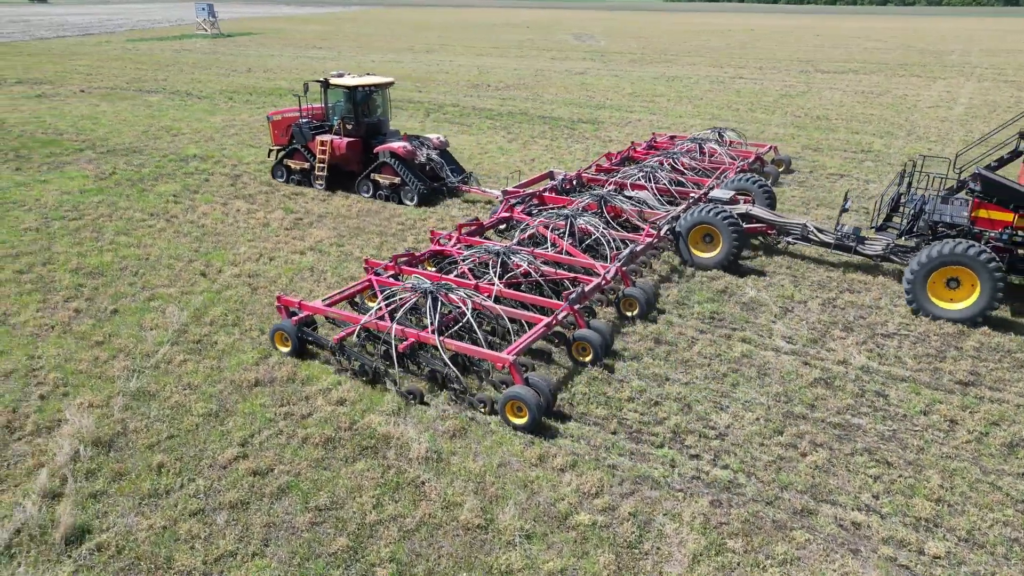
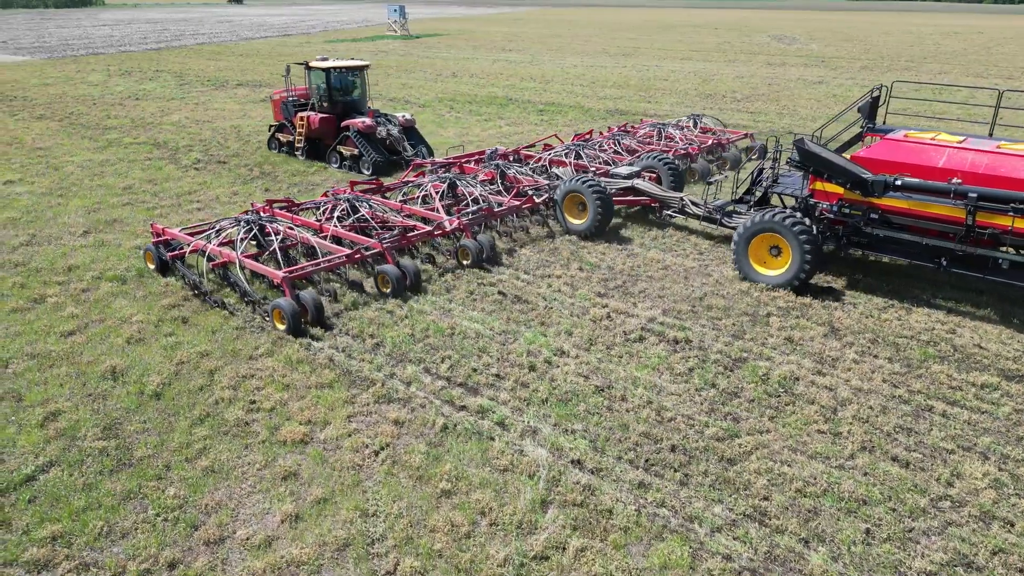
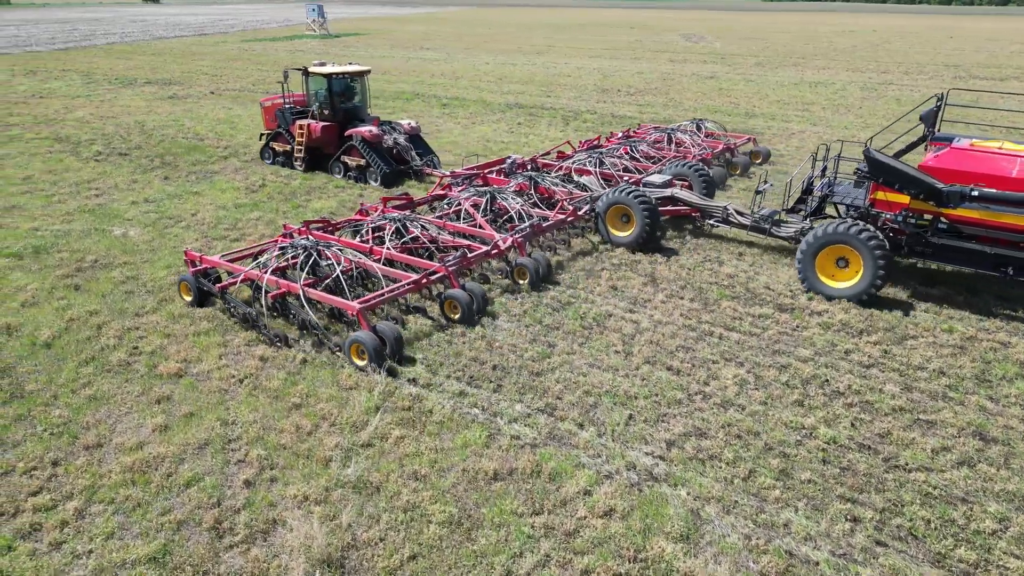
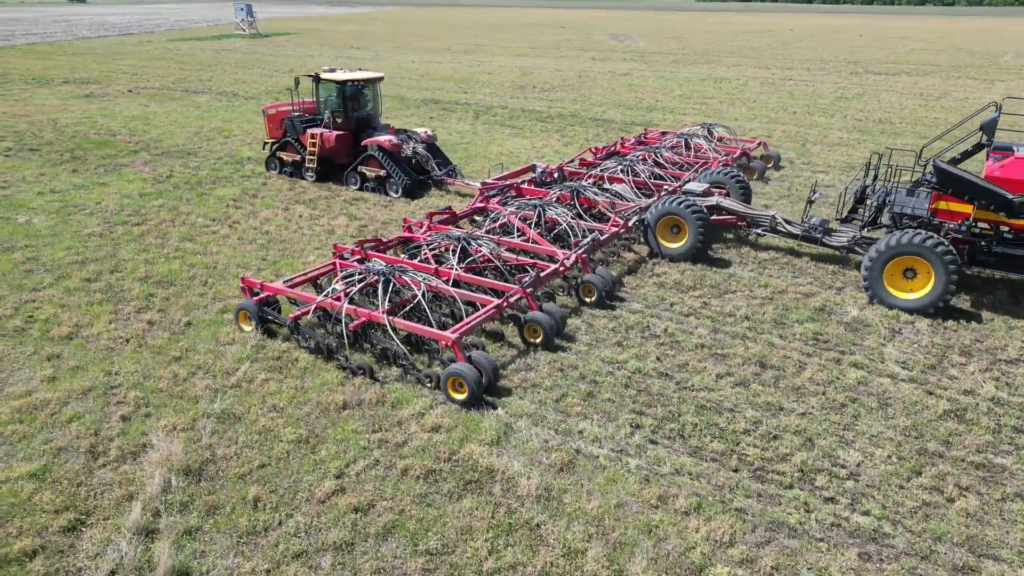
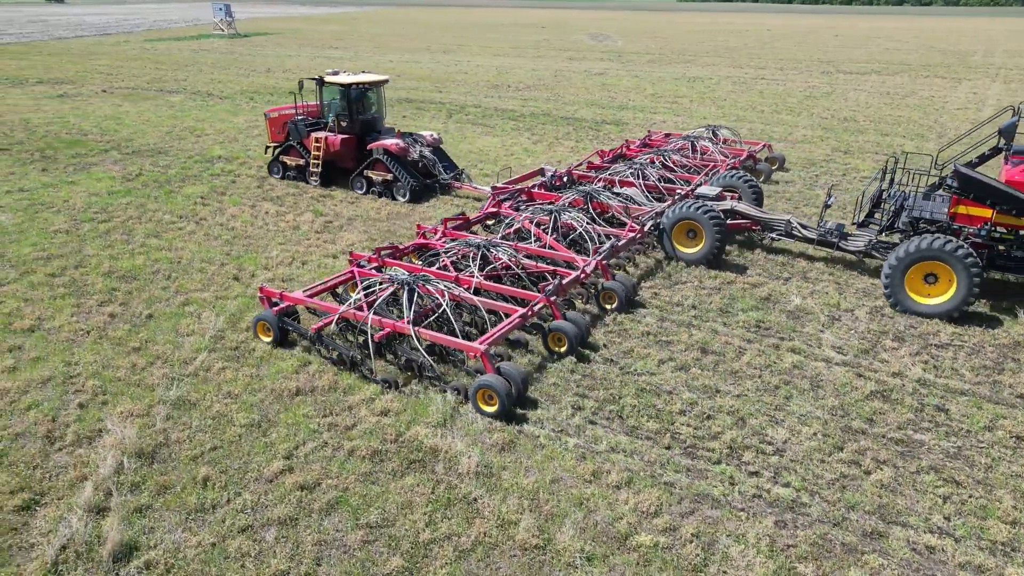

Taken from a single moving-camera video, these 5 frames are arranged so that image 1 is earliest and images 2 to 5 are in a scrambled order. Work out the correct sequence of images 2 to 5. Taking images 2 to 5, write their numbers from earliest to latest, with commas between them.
5, 4, 3, 2
